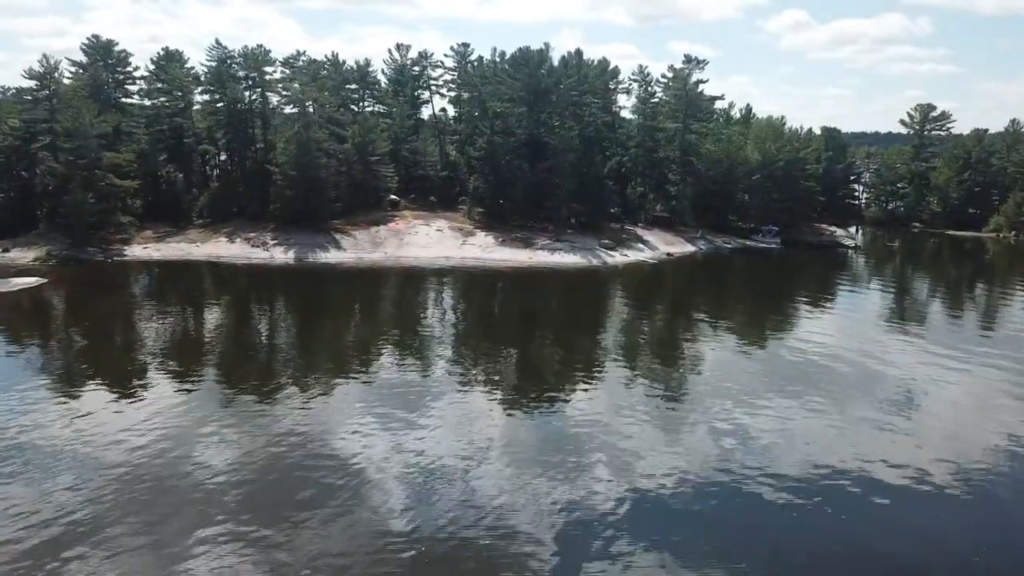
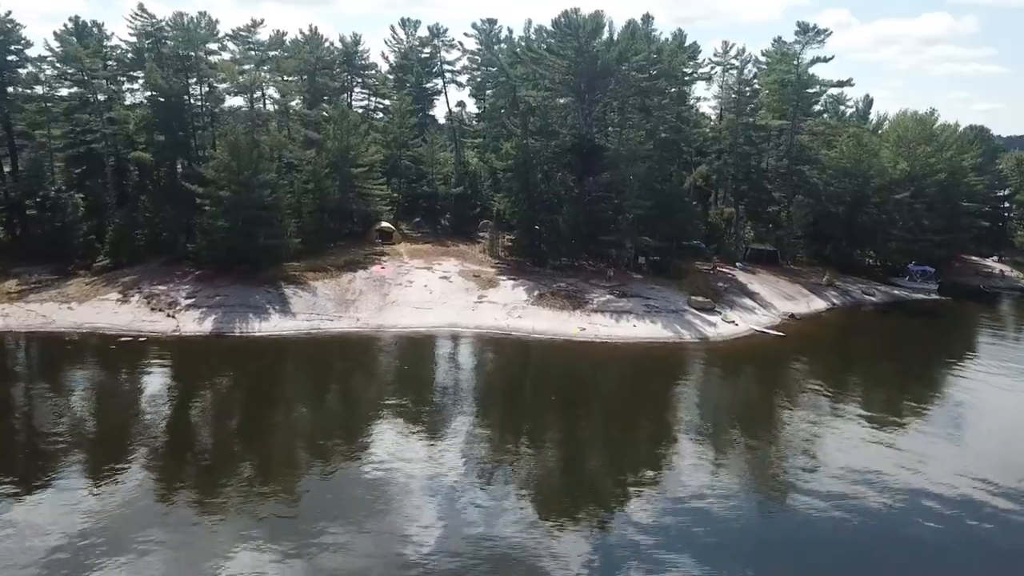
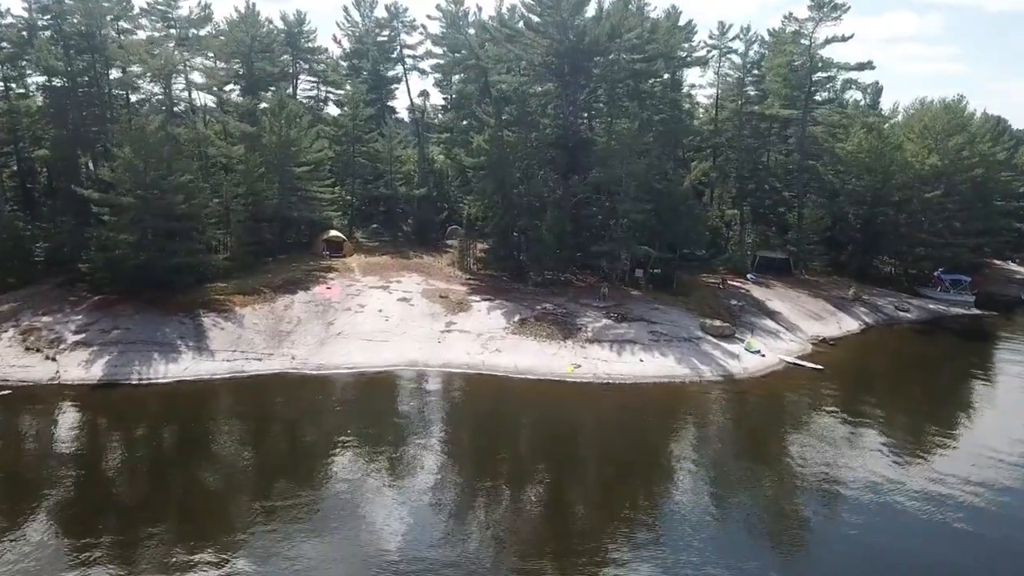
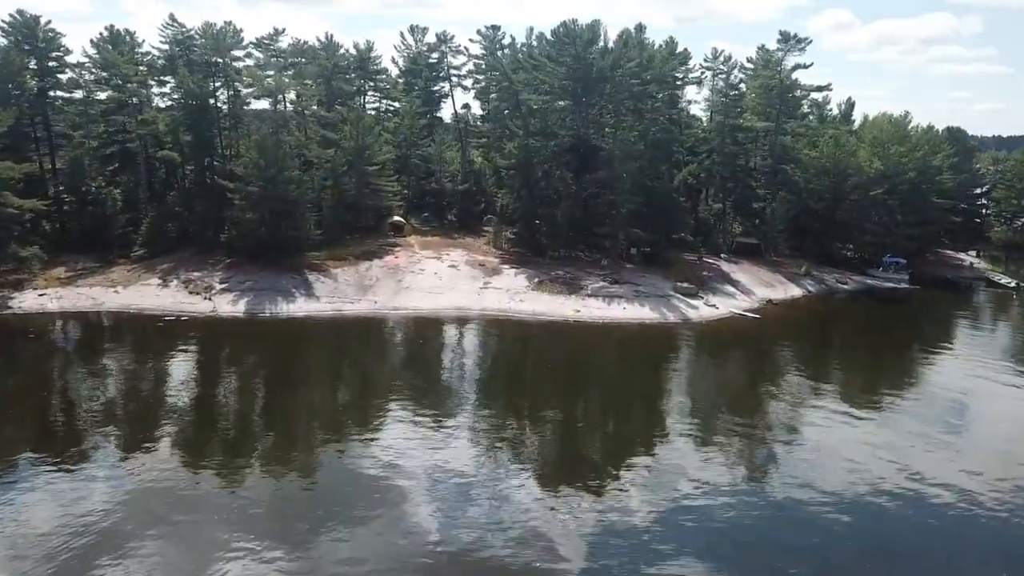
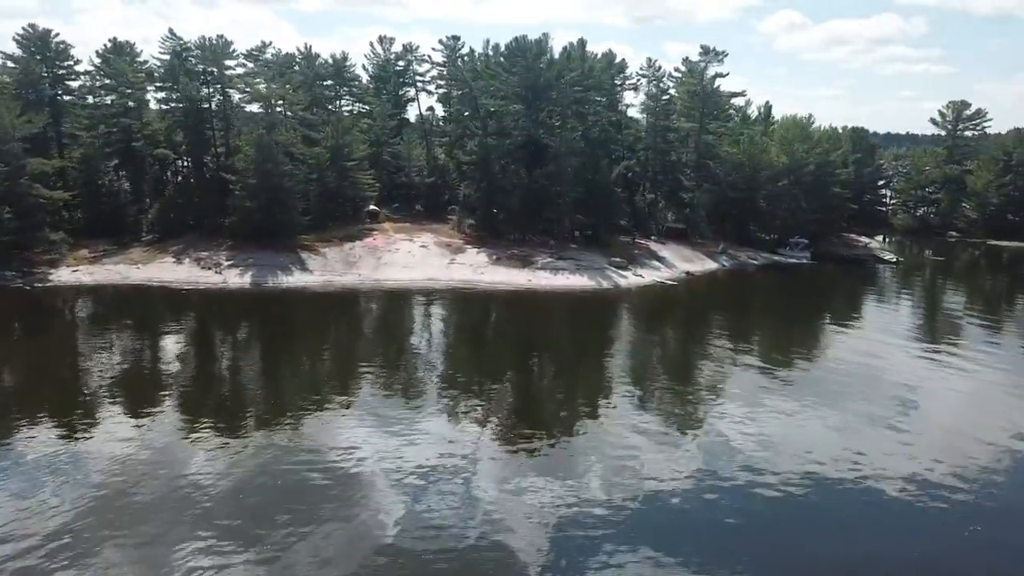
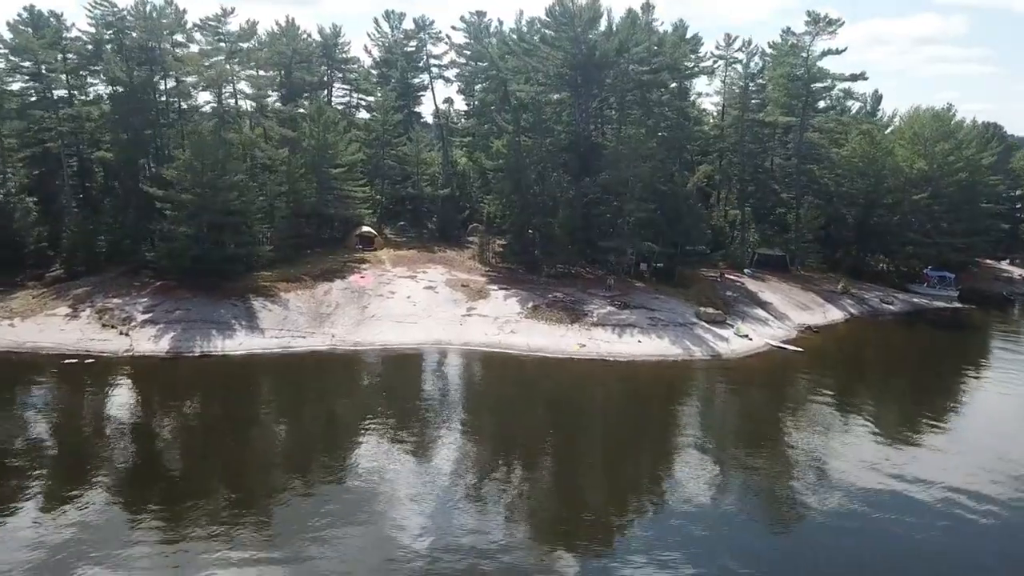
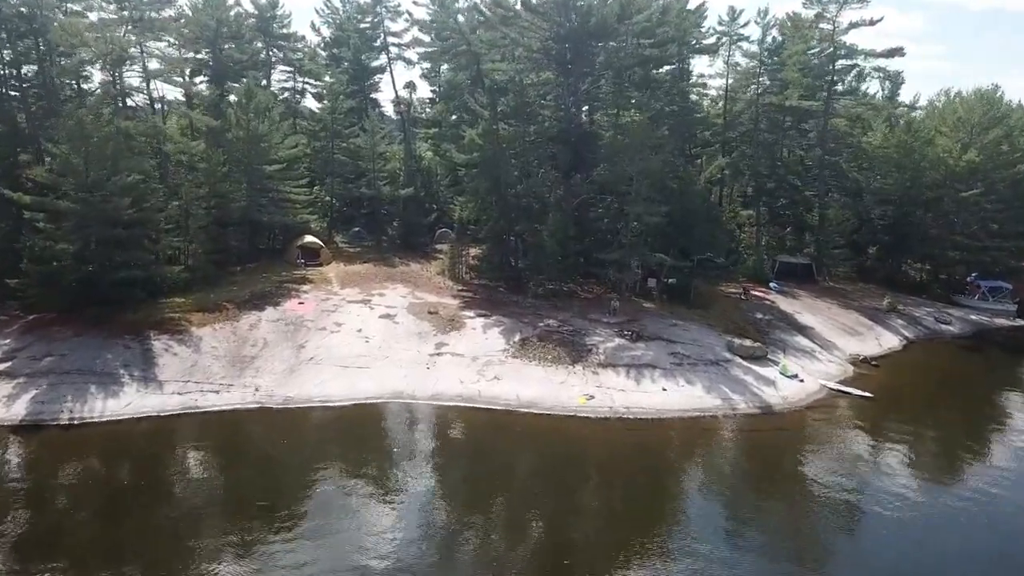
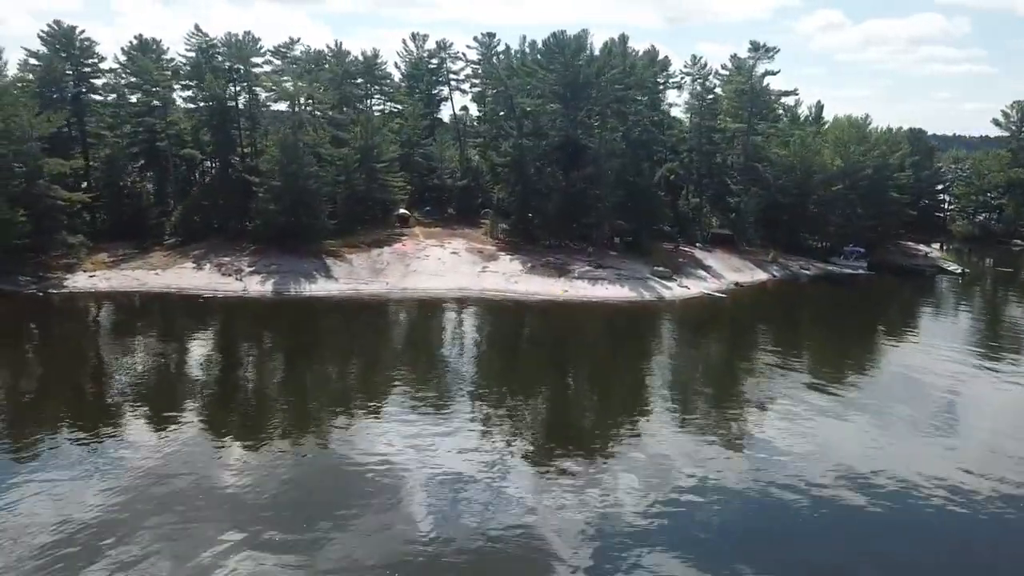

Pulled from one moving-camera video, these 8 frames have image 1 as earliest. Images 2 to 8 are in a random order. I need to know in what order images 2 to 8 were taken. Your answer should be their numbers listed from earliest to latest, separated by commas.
5, 8, 4, 2, 6, 3, 7
